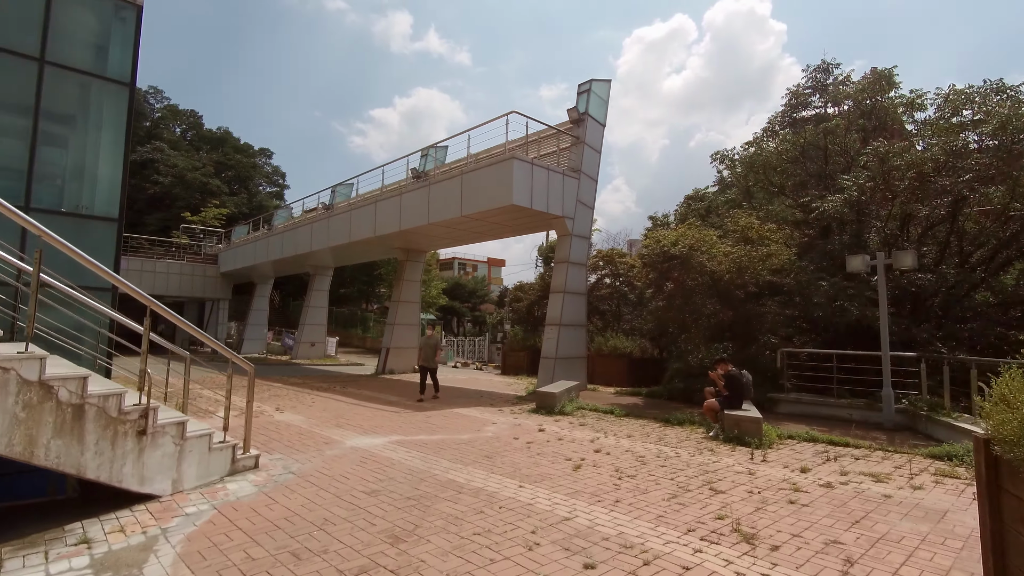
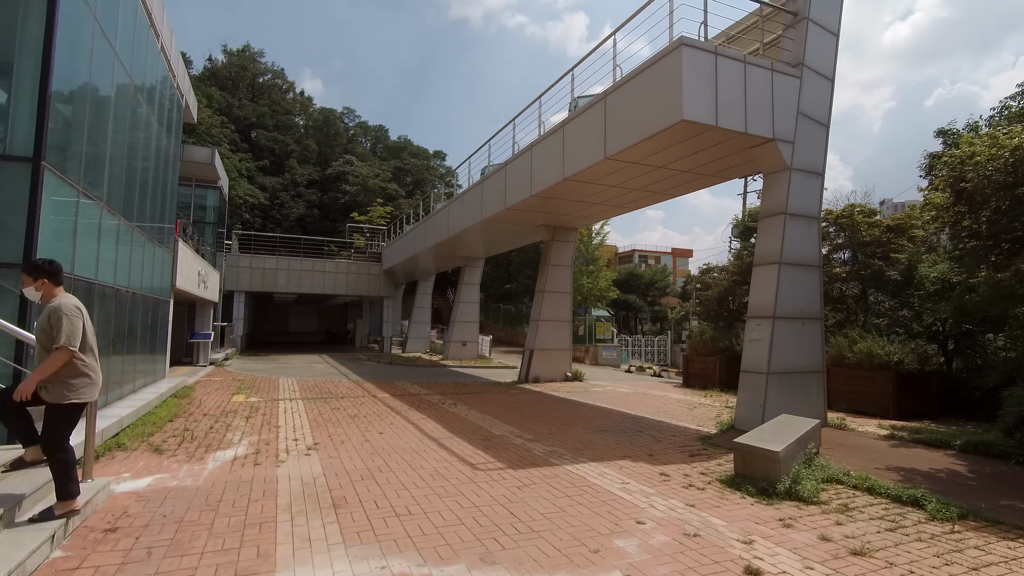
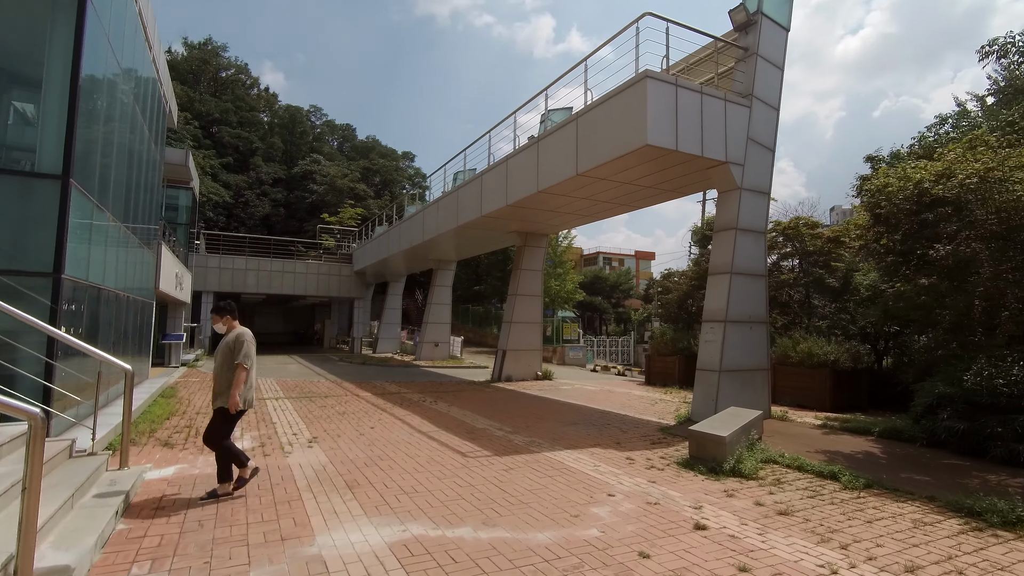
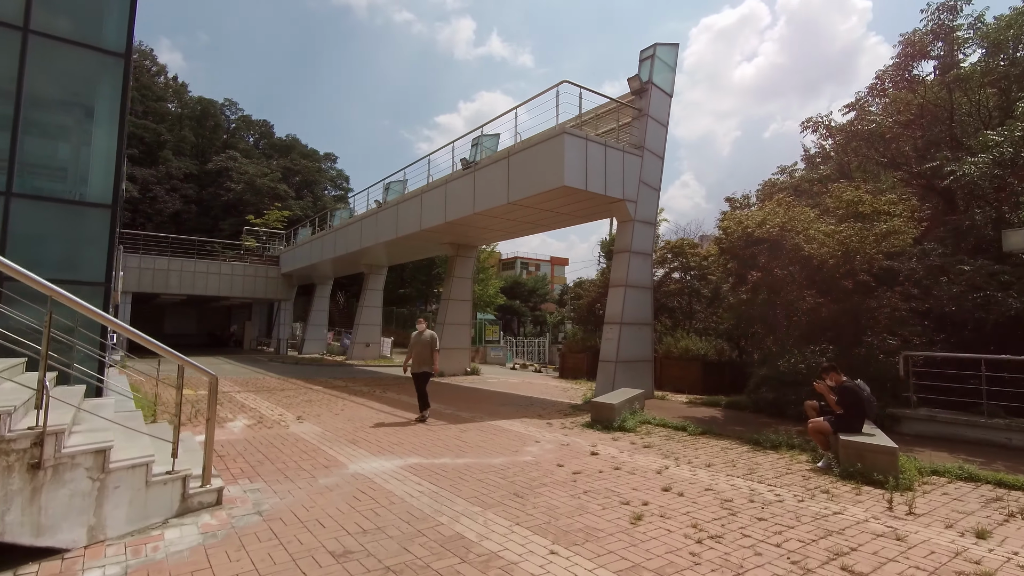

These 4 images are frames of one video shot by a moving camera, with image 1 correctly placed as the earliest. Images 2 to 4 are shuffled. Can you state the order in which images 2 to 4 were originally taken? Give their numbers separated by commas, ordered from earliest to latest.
4, 3, 2
